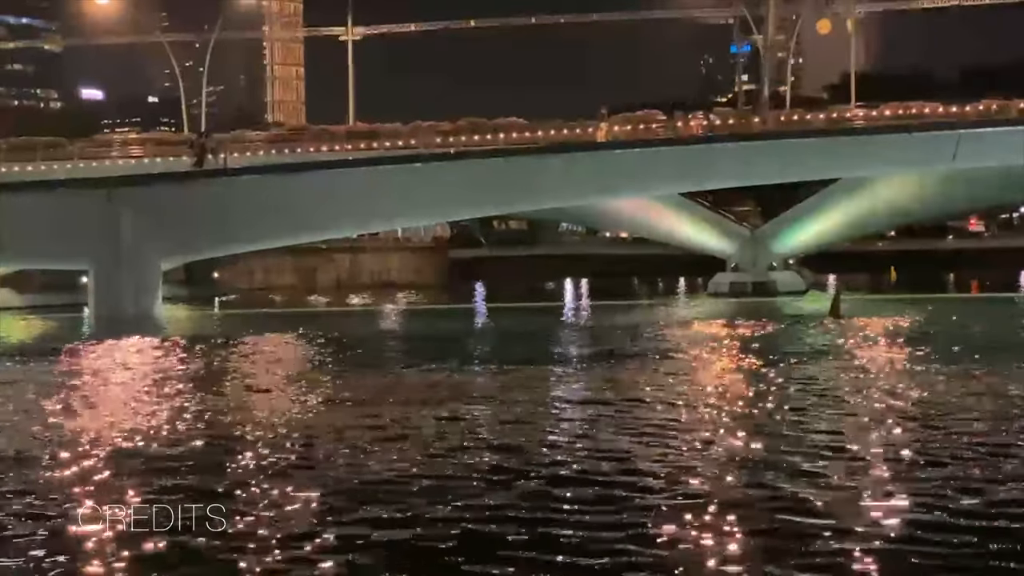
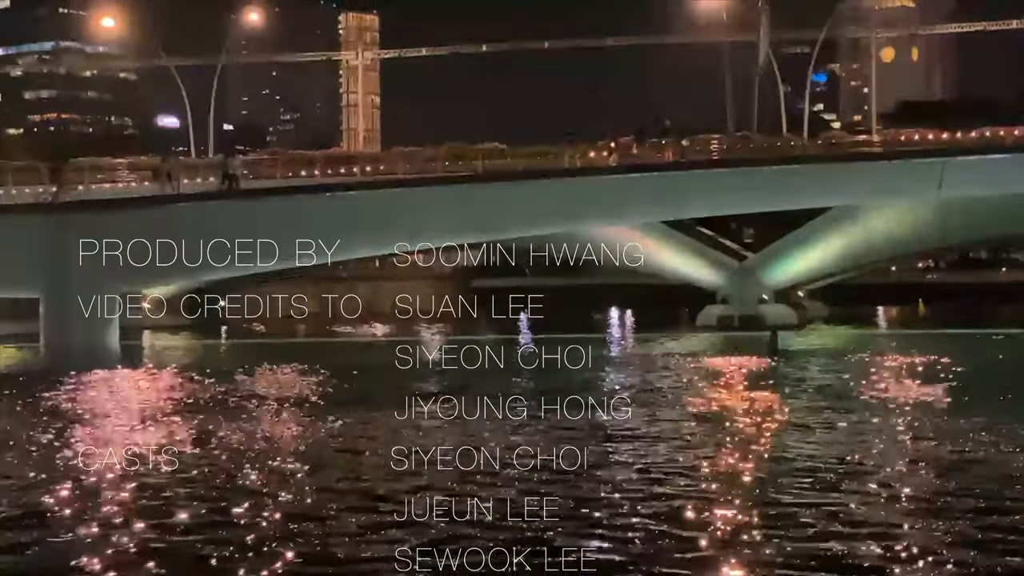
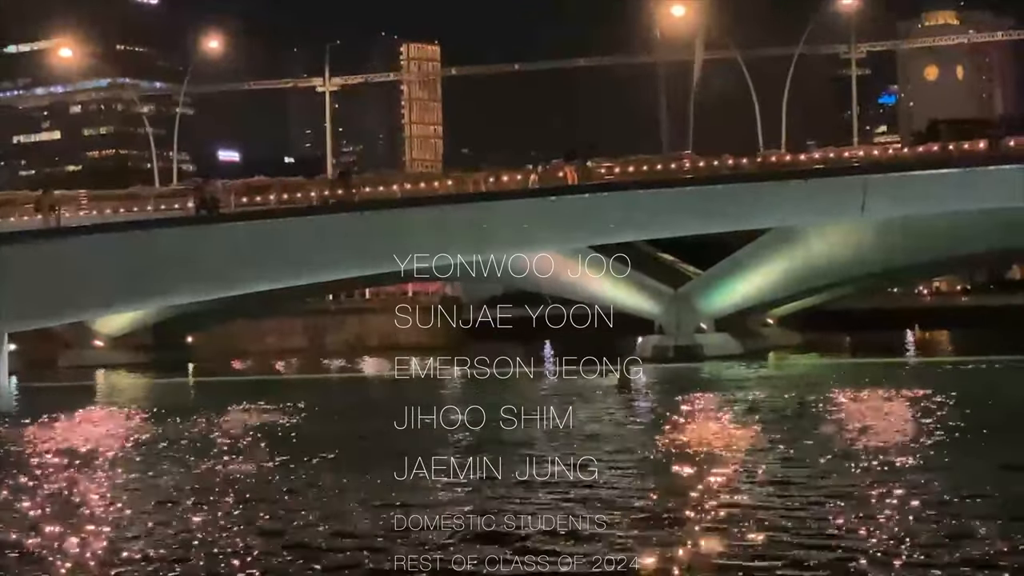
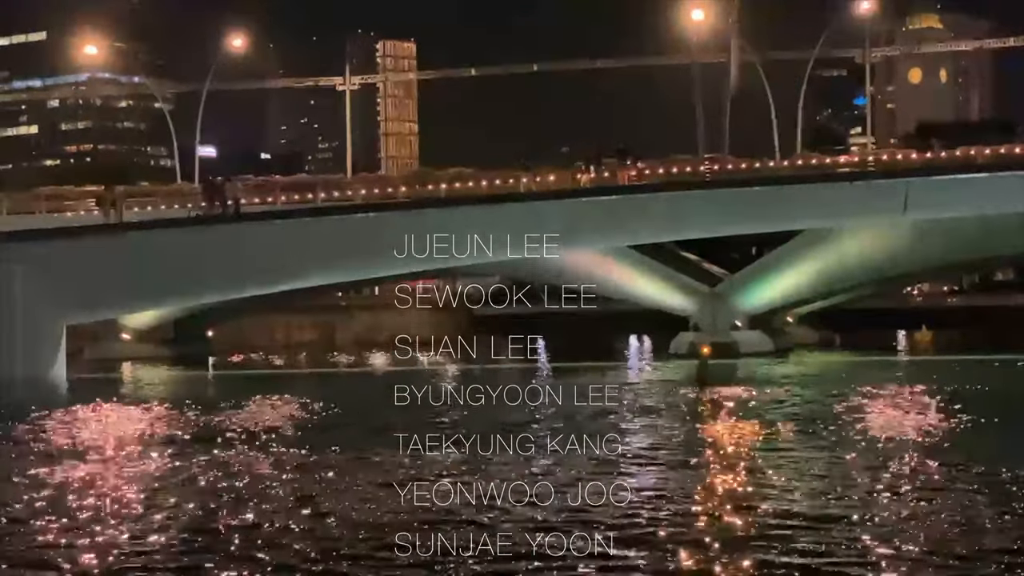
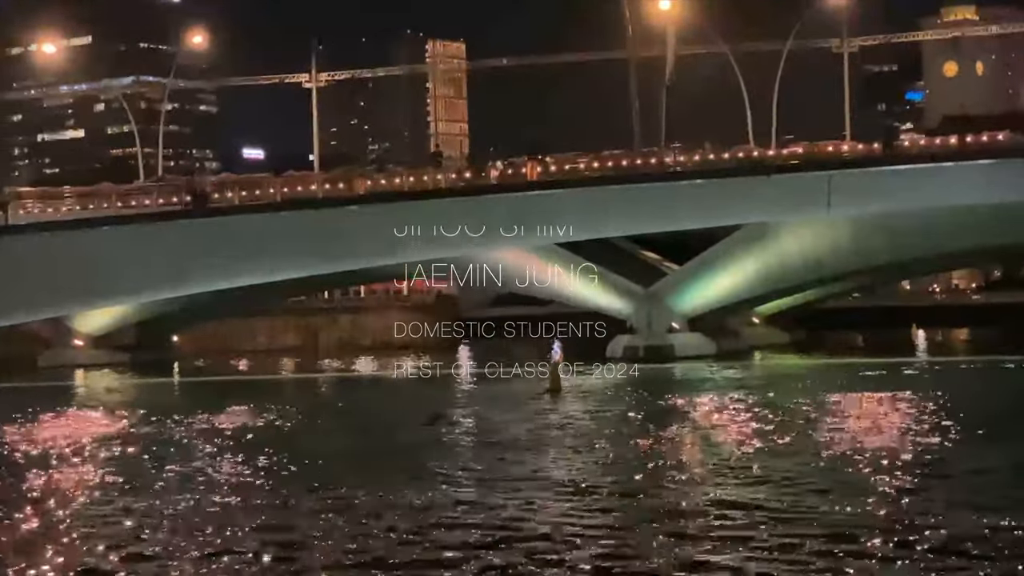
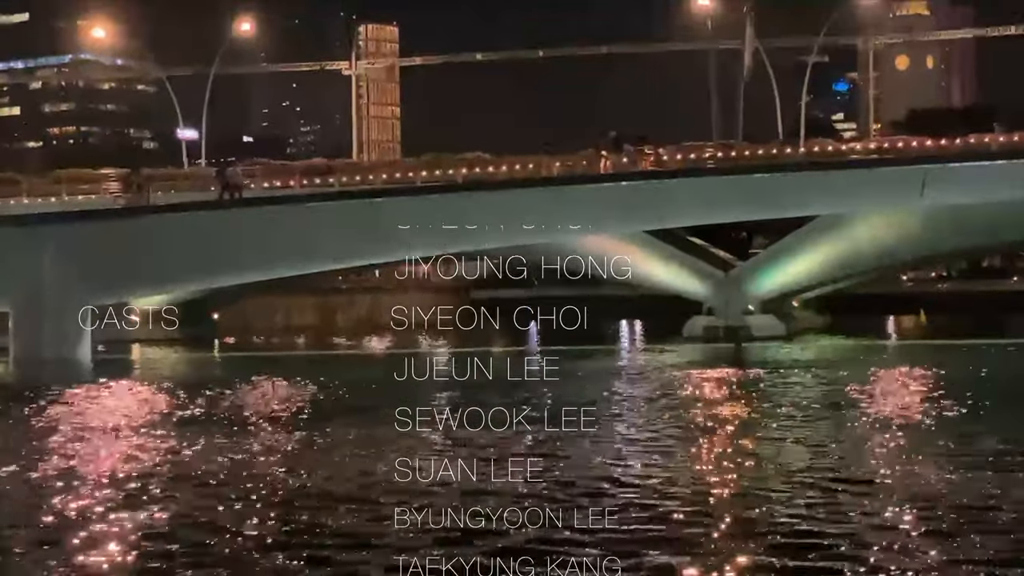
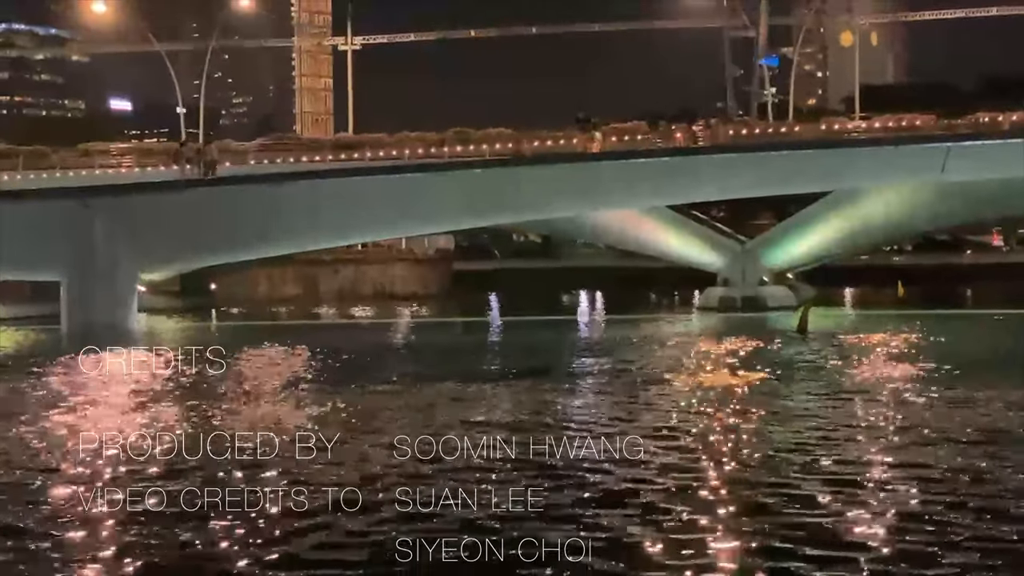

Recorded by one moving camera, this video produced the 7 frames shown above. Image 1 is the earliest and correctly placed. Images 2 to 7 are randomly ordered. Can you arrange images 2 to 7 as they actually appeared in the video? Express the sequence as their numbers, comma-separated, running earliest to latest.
7, 2, 6, 4, 3, 5
